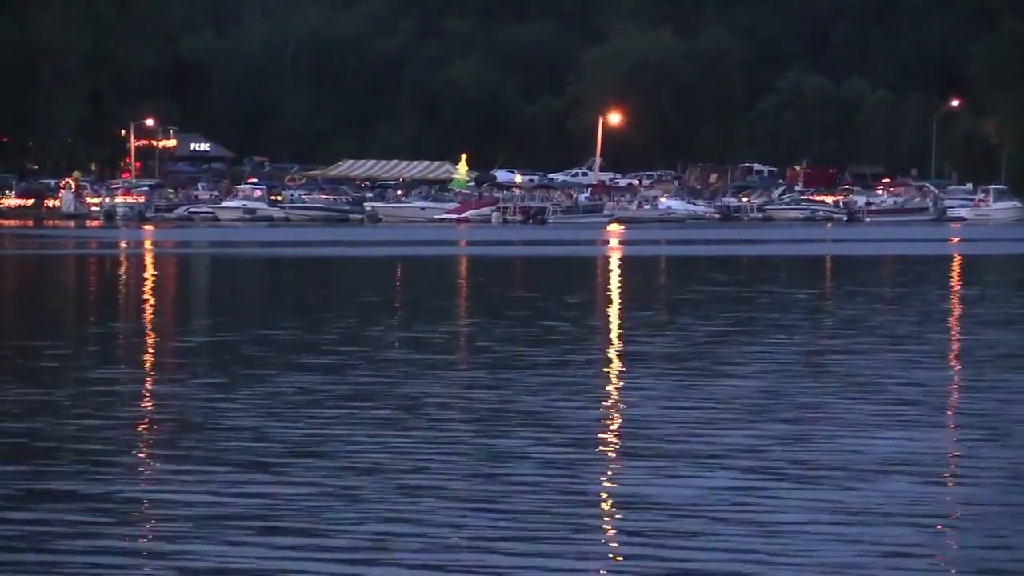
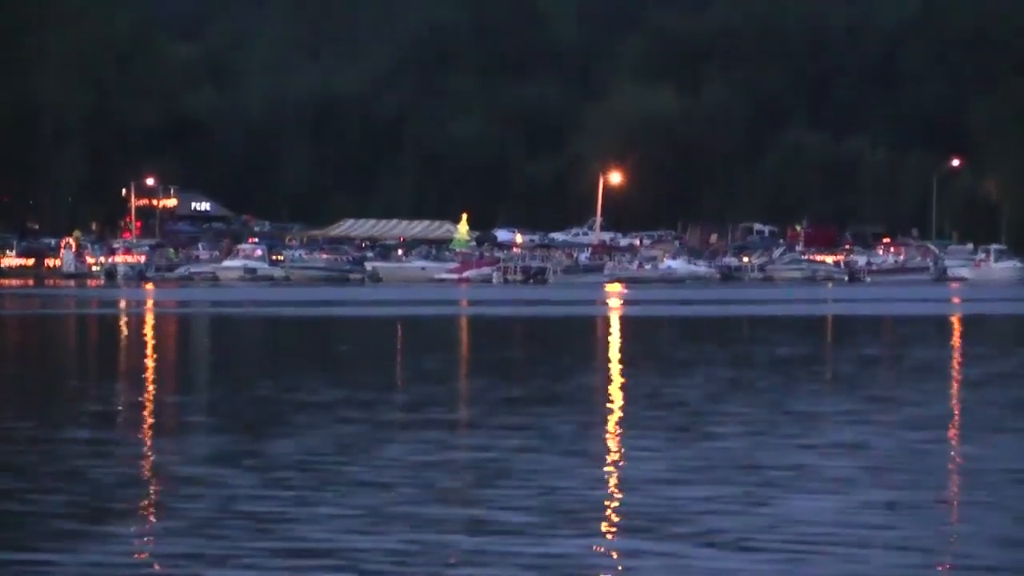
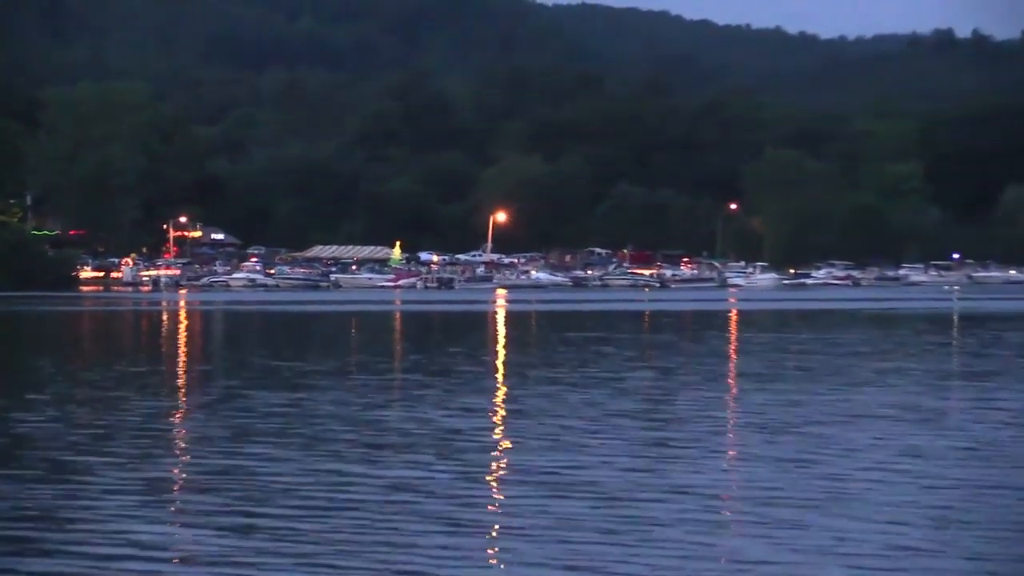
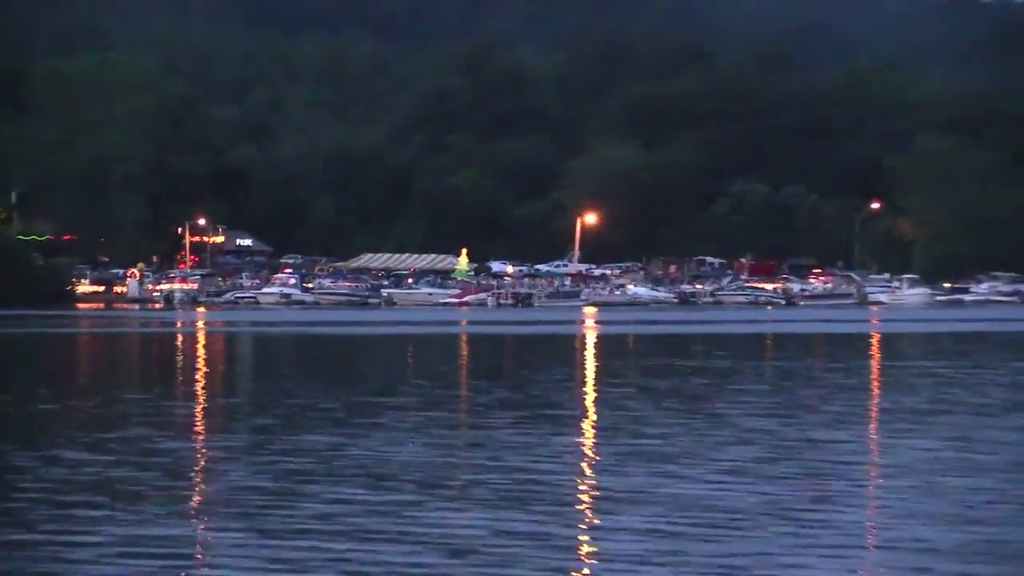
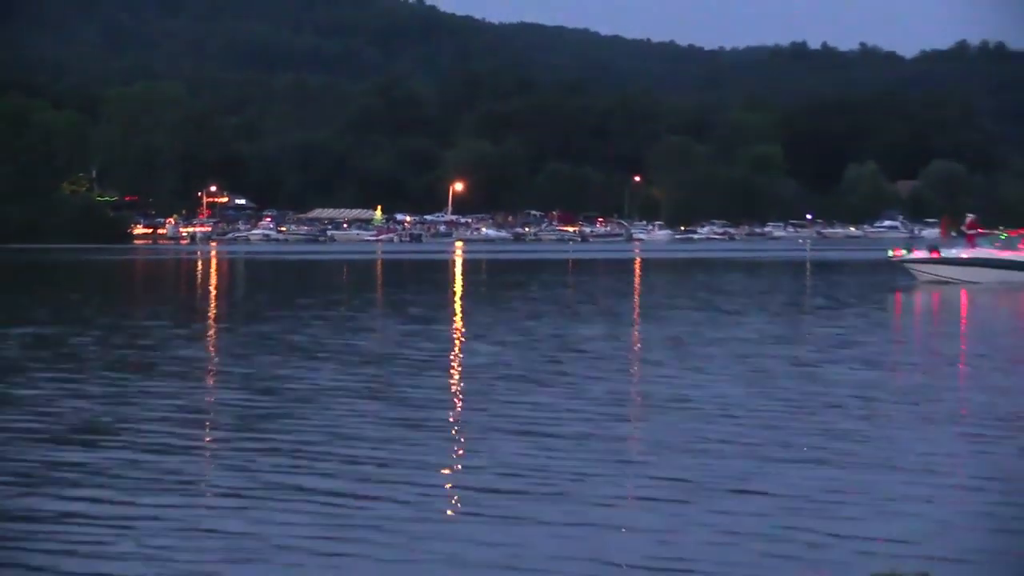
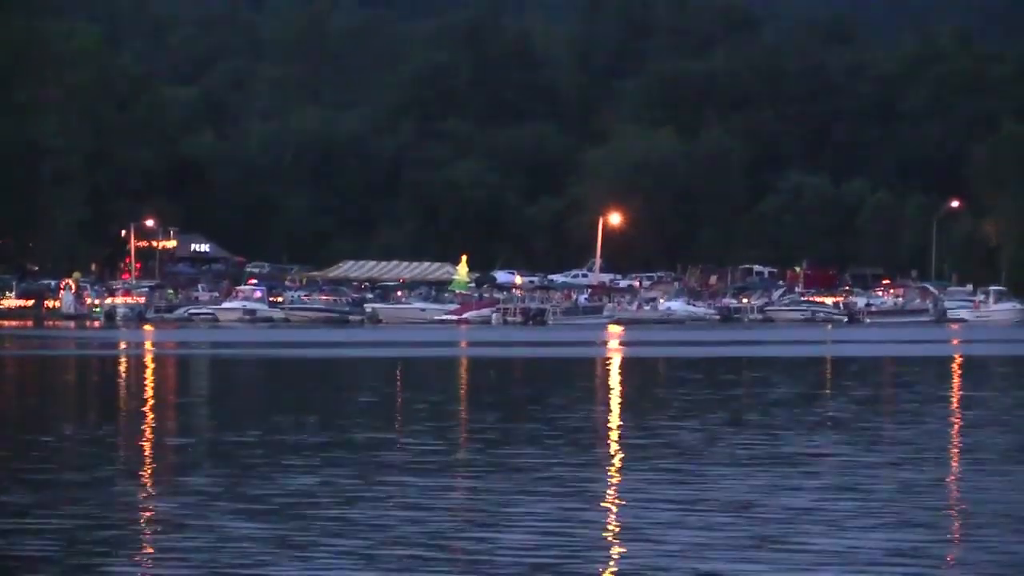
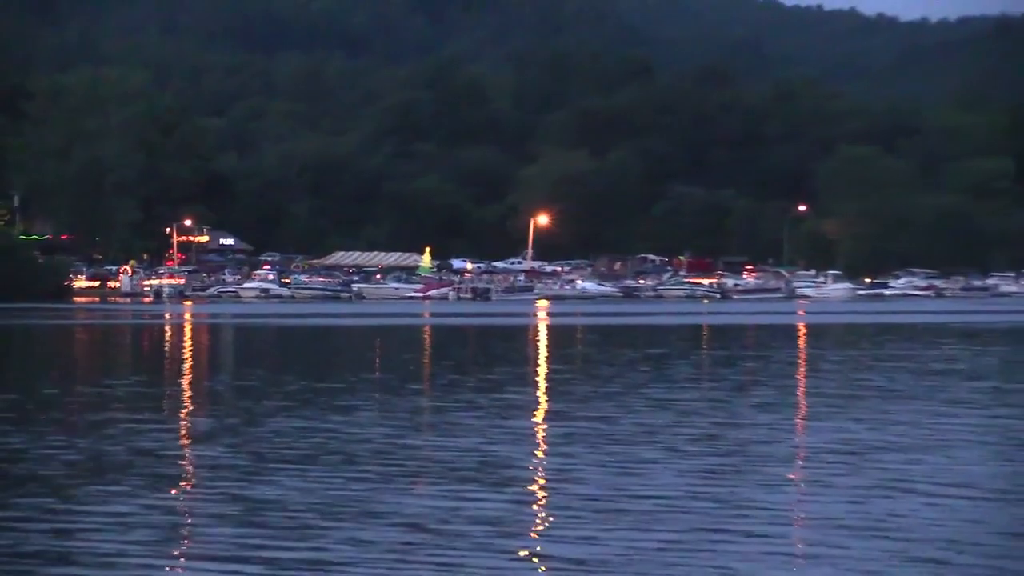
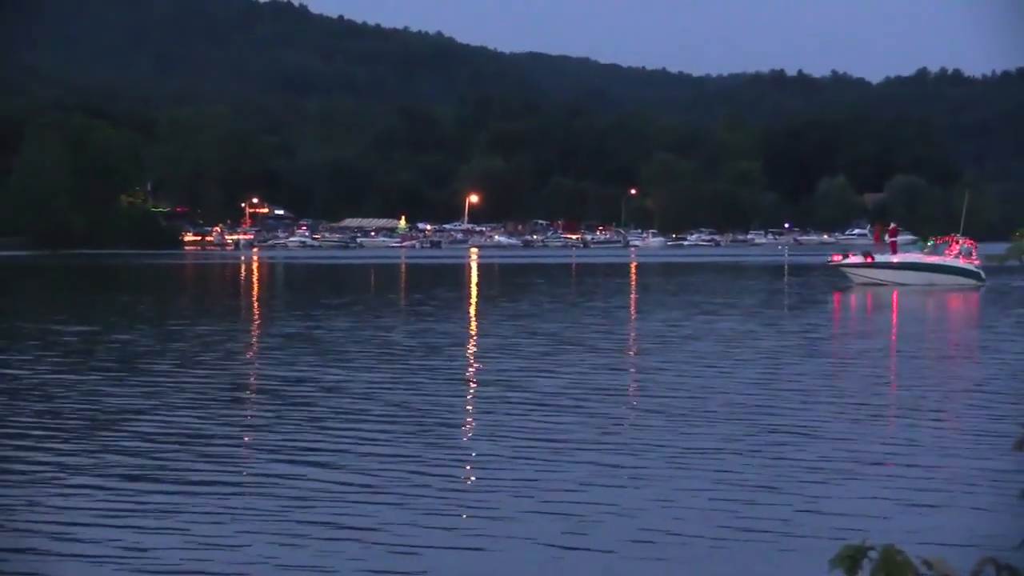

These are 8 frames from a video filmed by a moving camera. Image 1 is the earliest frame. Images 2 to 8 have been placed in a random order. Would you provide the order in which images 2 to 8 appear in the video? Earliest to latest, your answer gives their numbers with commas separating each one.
2, 6, 4, 7, 3, 5, 8
